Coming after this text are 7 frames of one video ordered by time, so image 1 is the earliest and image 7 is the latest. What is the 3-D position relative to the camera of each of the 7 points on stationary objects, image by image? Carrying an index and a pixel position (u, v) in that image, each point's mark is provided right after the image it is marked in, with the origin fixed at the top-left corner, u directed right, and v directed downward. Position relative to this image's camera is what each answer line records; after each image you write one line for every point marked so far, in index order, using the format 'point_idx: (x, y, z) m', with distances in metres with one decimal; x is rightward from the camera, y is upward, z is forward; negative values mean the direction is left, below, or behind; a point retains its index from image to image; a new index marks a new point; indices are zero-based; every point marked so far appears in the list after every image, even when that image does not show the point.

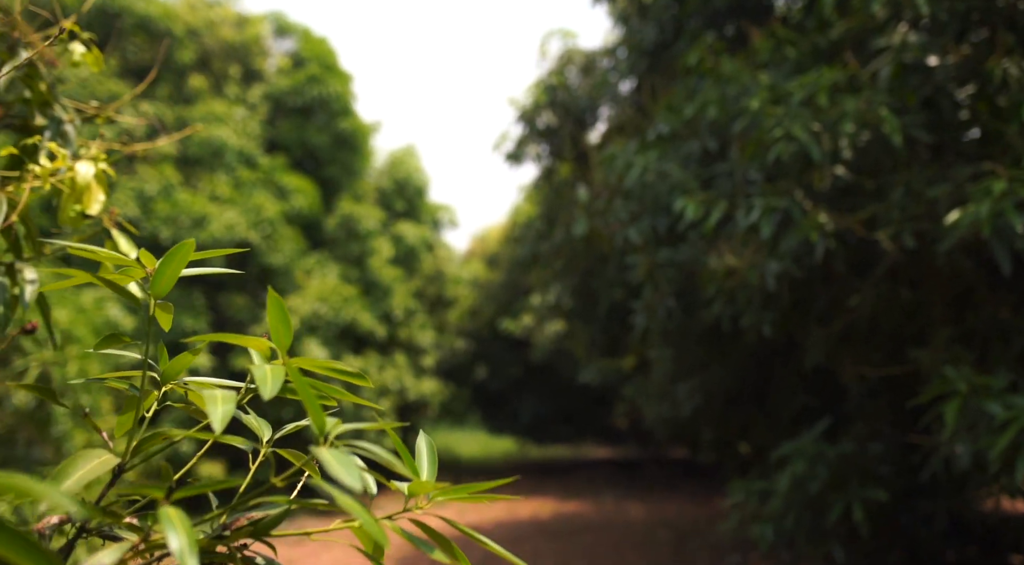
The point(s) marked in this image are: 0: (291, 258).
0: (-2.0, +0.2, +7.7) m
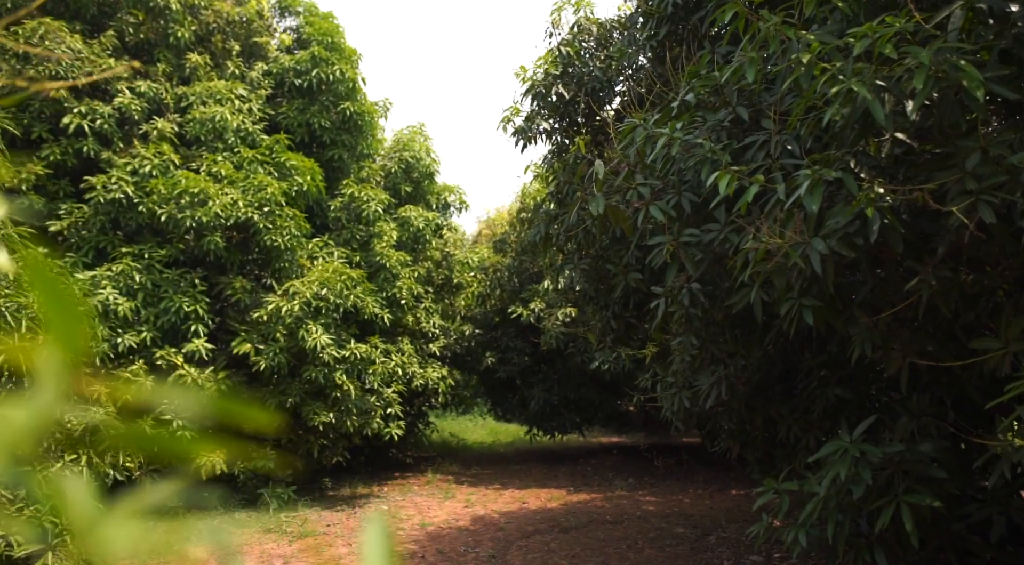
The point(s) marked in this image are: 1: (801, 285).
0: (-1.9, +0.3, +7.4) m
1: (+1.0, 0.0, +2.9) m
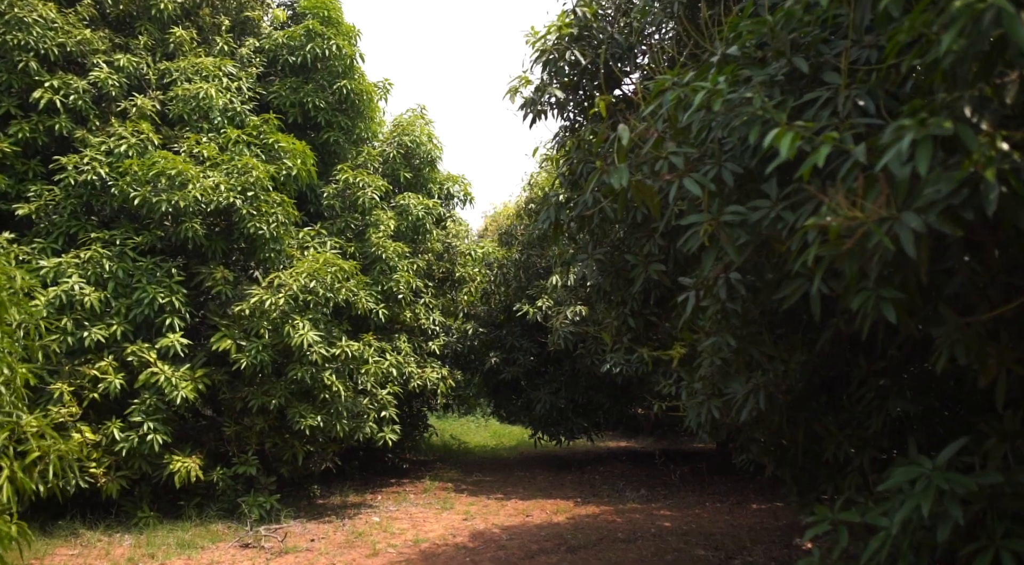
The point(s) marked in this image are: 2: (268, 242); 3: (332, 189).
0: (-1.8, +0.4, +6.8) m
1: (+1.0, 0.0, +2.3) m
2: (-1.9, +0.3, +6.8) m
3: (-1.6, +0.9, +8.0) m
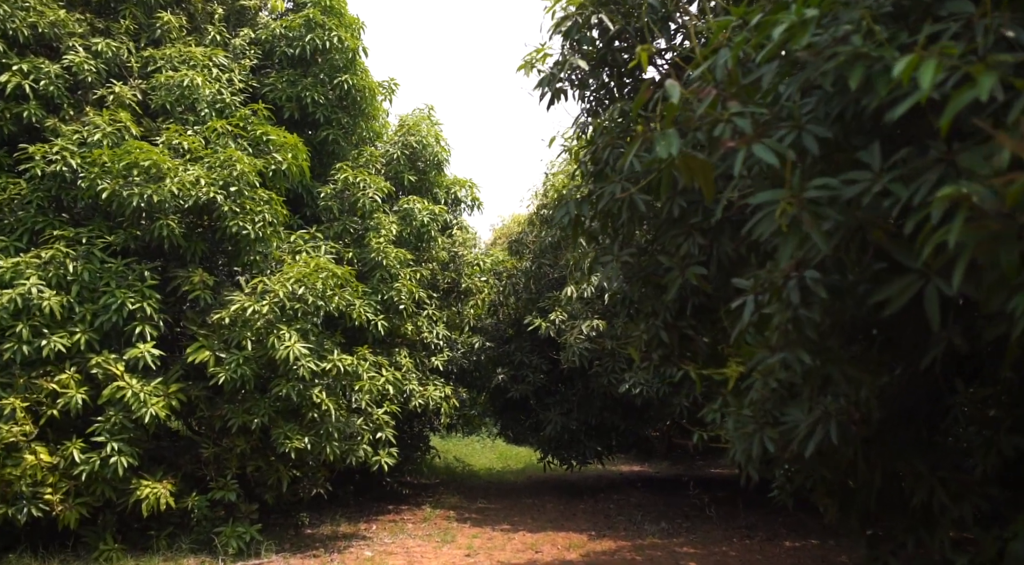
0: (-1.7, +0.4, +6.2) m
1: (+1.0, 0.0, +1.6) m
2: (-1.8, +0.3, +6.1) m
3: (-1.5, +0.8, +7.4) m
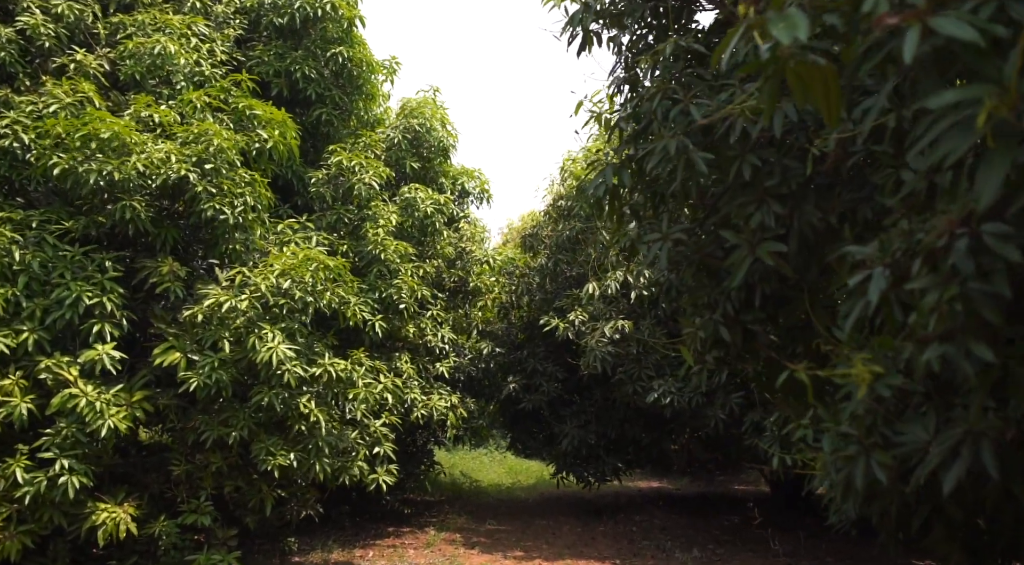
0: (-1.6, +0.4, +5.4) m
1: (+1.1, +0.1, +0.8) m
2: (-1.7, +0.3, +5.4) m
3: (-1.4, +0.8, +6.6) m
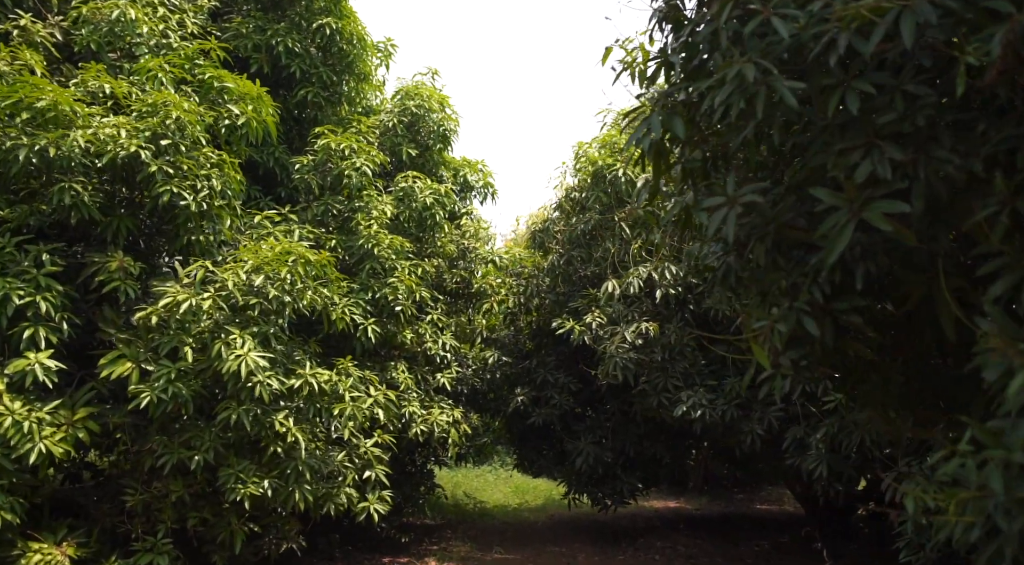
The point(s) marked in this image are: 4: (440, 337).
0: (-1.6, +0.4, +4.6) m
1: (+1.1, +0.2, +0.1) m
2: (-1.7, +0.3, +4.6) m
3: (-1.4, +0.8, +5.9) m
4: (-0.5, -0.4, +6.4) m
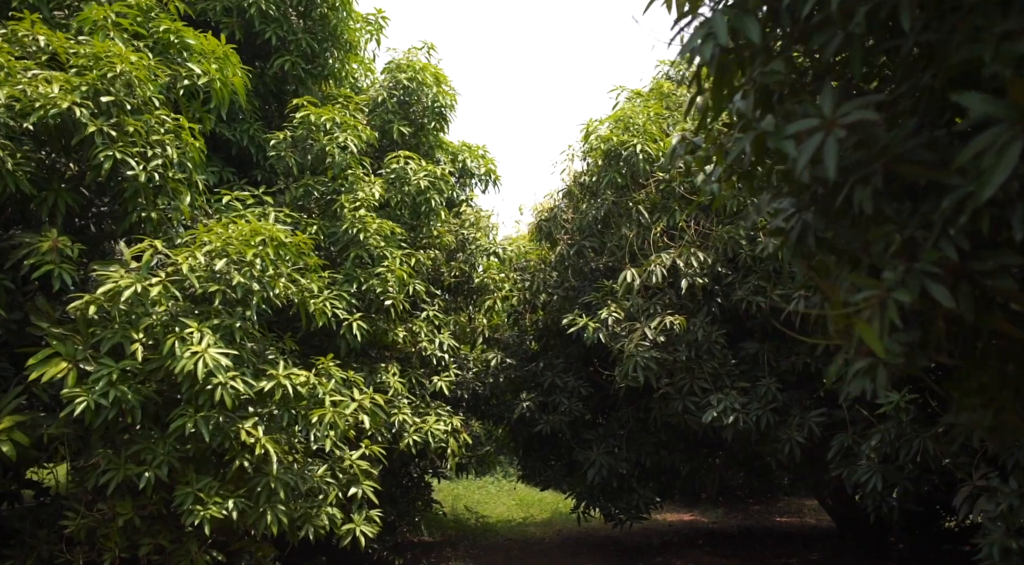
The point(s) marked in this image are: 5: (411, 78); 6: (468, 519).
0: (-1.5, +0.5, +3.9) m
1: (+1.2, +0.3, -0.6) m
2: (-1.6, +0.4, +3.9) m
3: (-1.4, +0.9, +5.2) m
4: (-0.5, -0.3, +5.7) m
5: (-0.7, +1.4, +6.1) m
6: (-0.4, -2.3, +8.5) m
